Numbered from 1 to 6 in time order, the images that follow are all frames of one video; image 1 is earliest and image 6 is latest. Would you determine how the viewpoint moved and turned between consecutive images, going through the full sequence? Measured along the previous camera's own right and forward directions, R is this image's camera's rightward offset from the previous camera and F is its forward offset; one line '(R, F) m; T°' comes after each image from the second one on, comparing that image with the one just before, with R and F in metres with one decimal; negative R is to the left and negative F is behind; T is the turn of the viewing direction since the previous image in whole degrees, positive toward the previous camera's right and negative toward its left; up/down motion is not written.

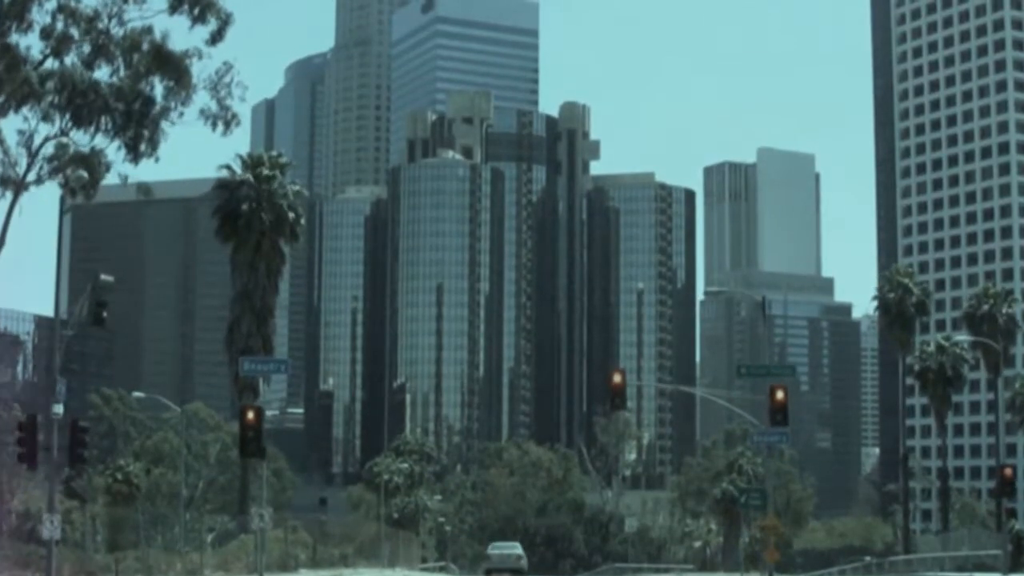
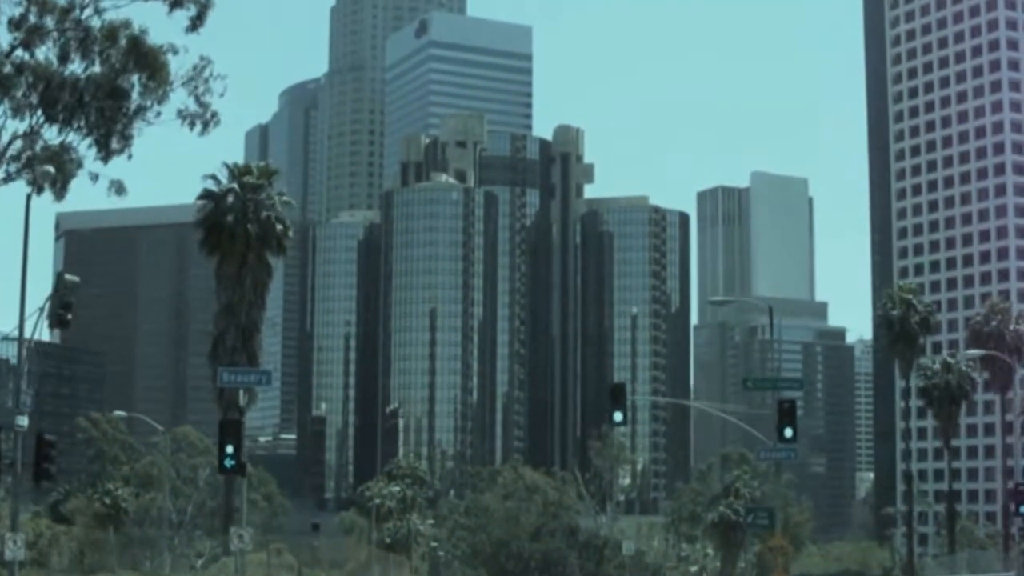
(0.0, +0.9) m; 0°
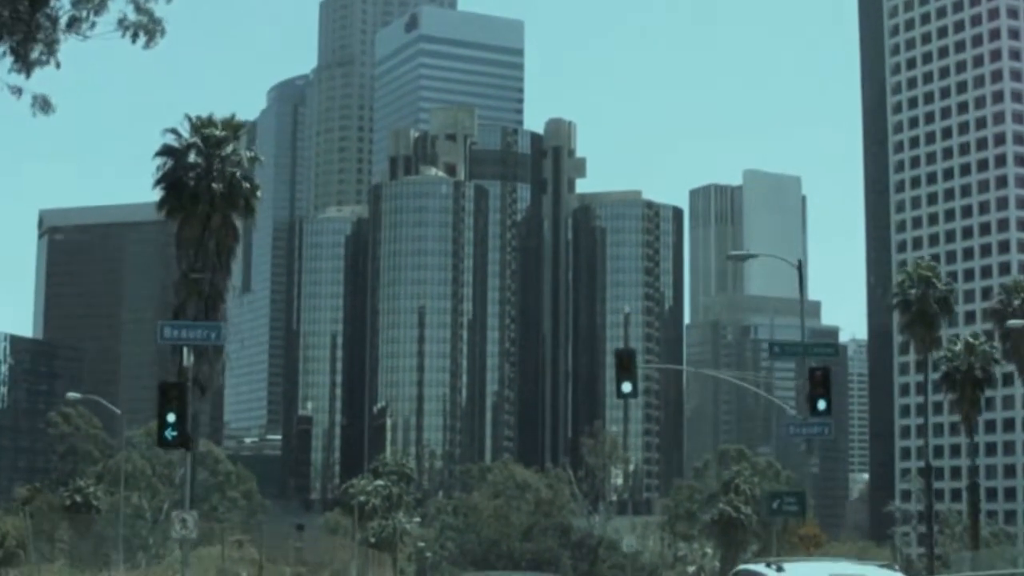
(0.0, +3.4) m; 0°
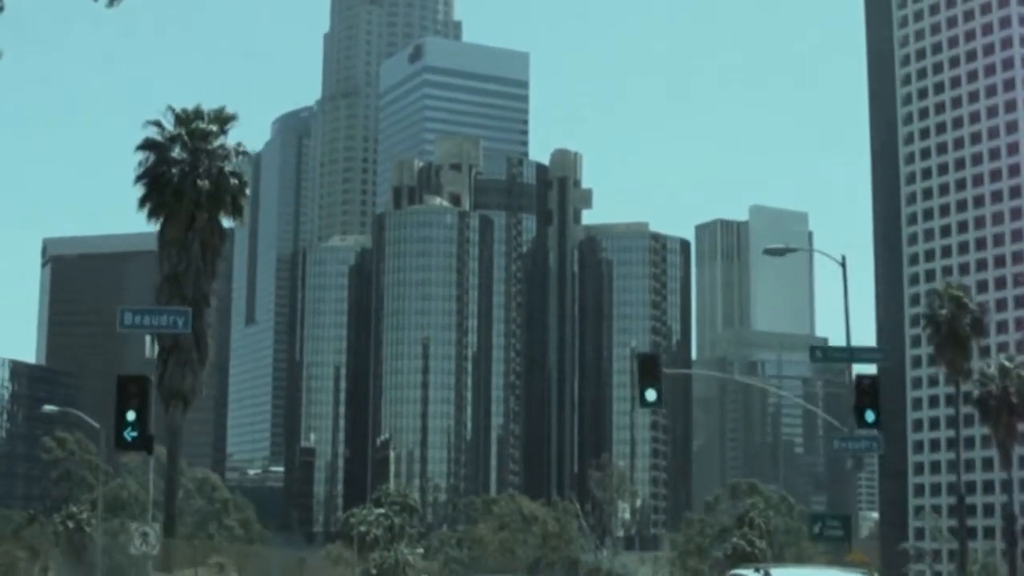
(-0.2, +2.5) m; 0°
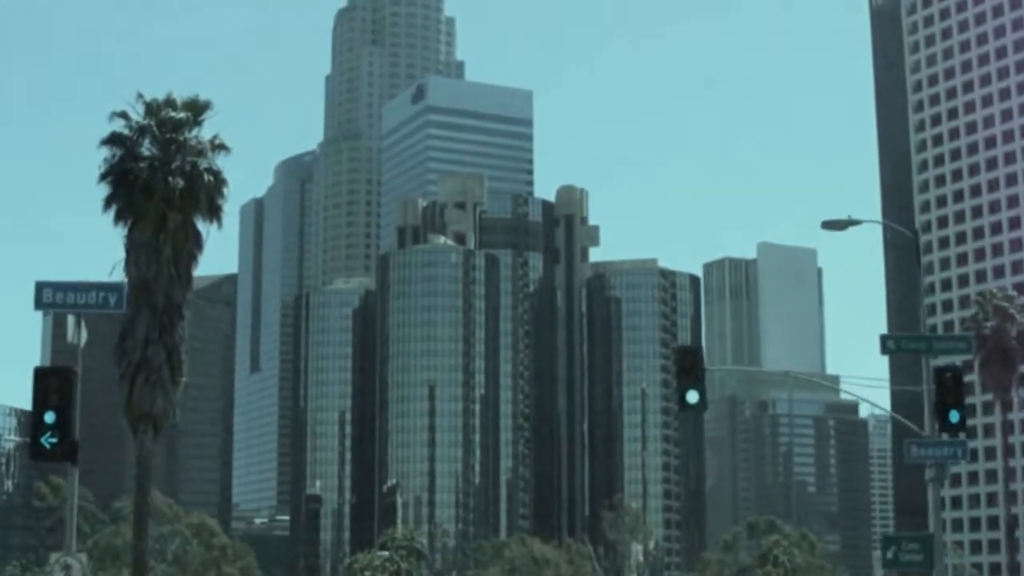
(-0.1, +3.1) m; 0°
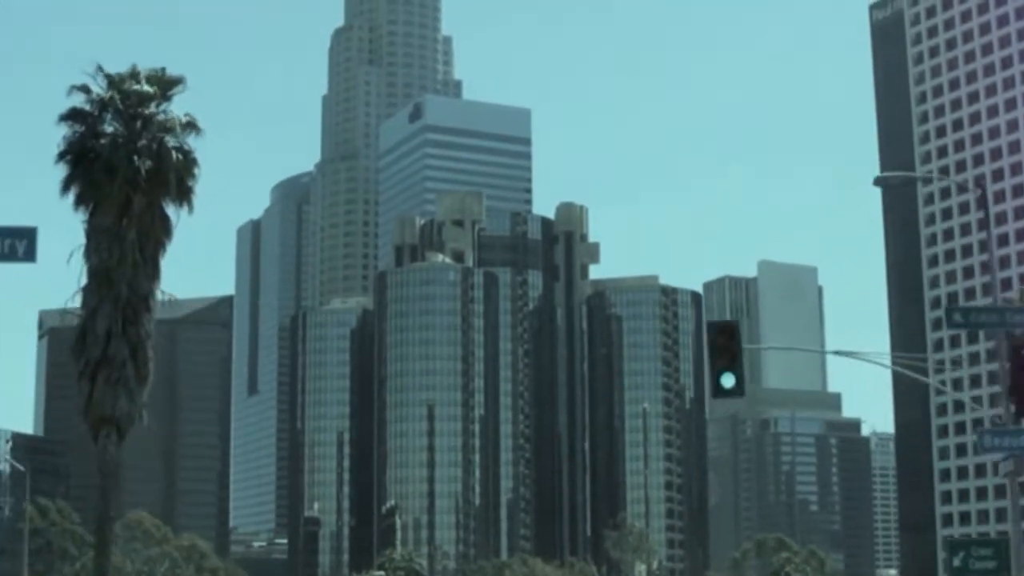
(-0.1, +2.0) m; 0°
